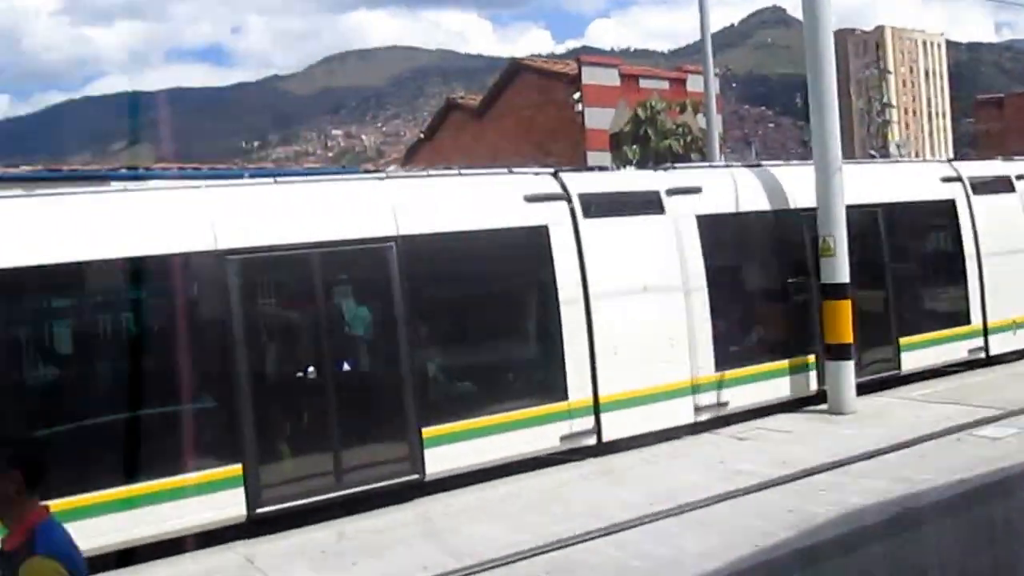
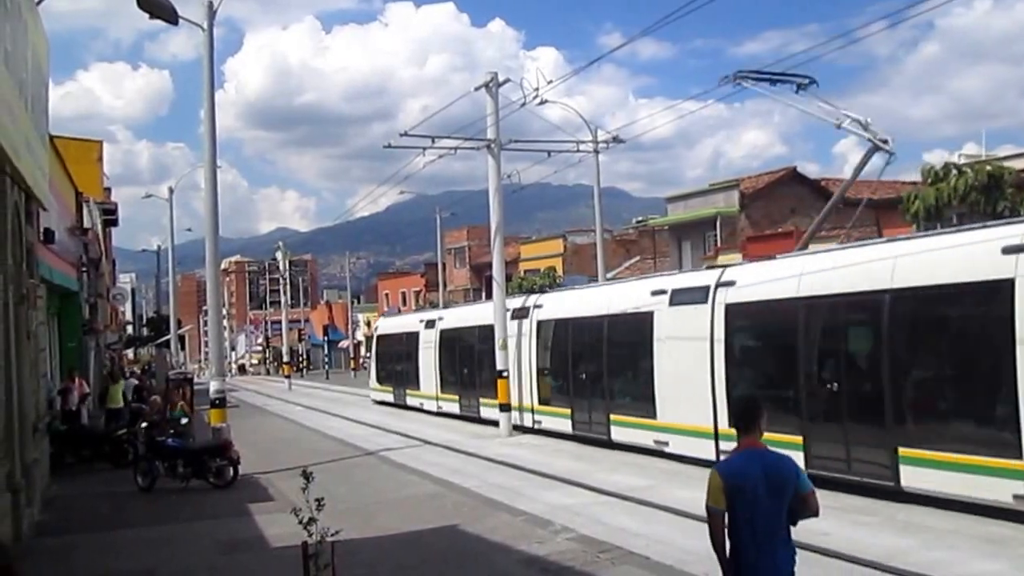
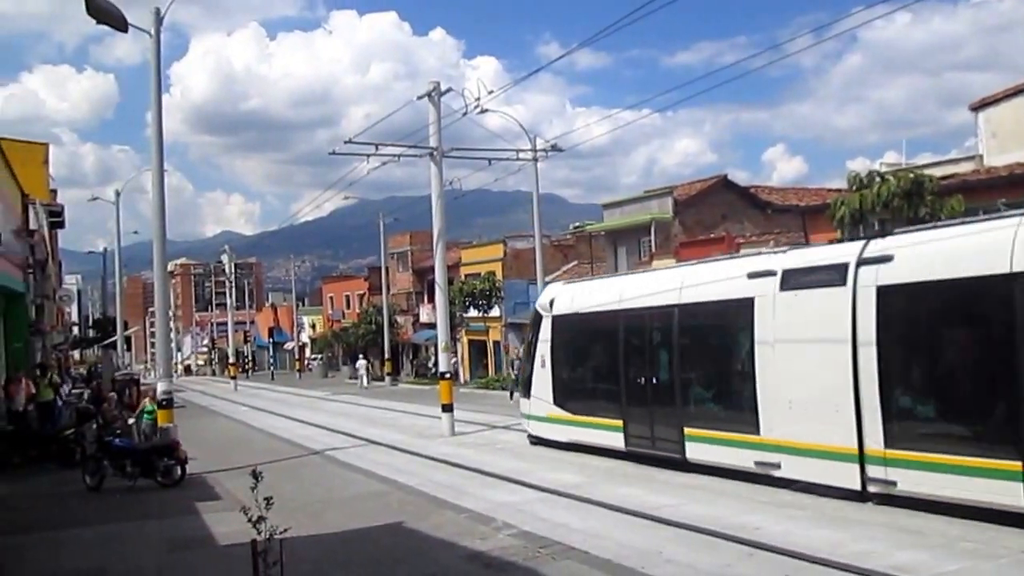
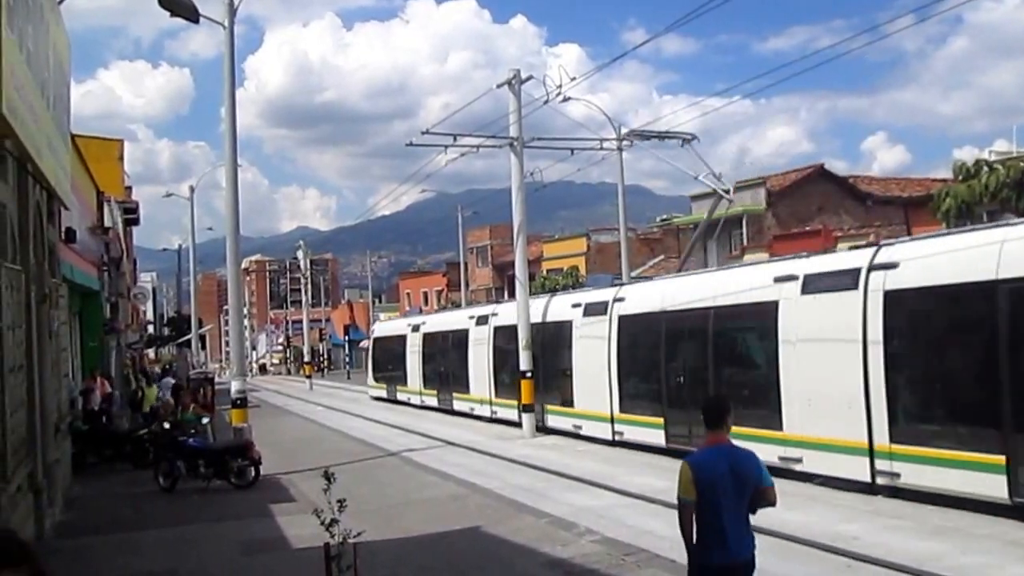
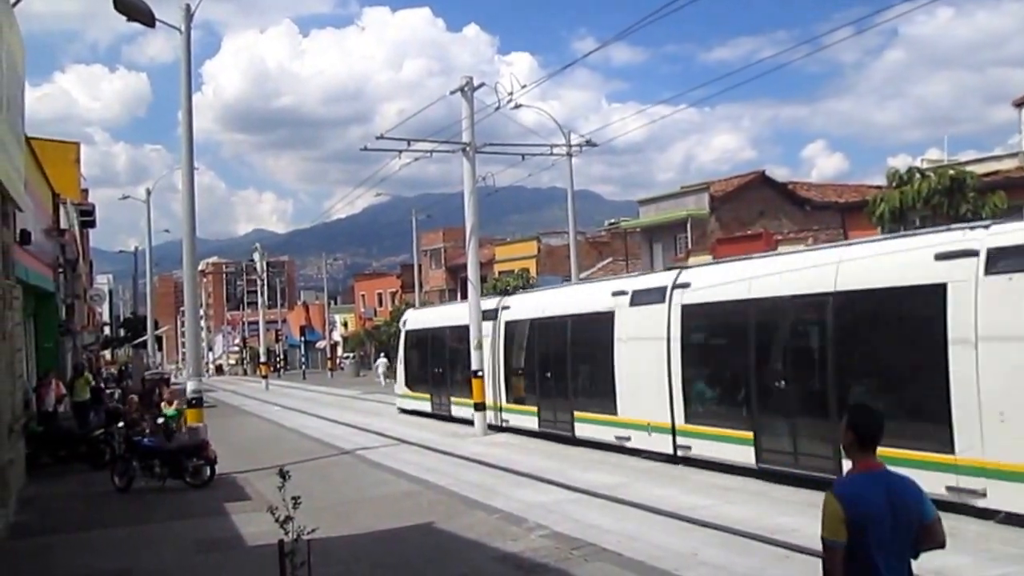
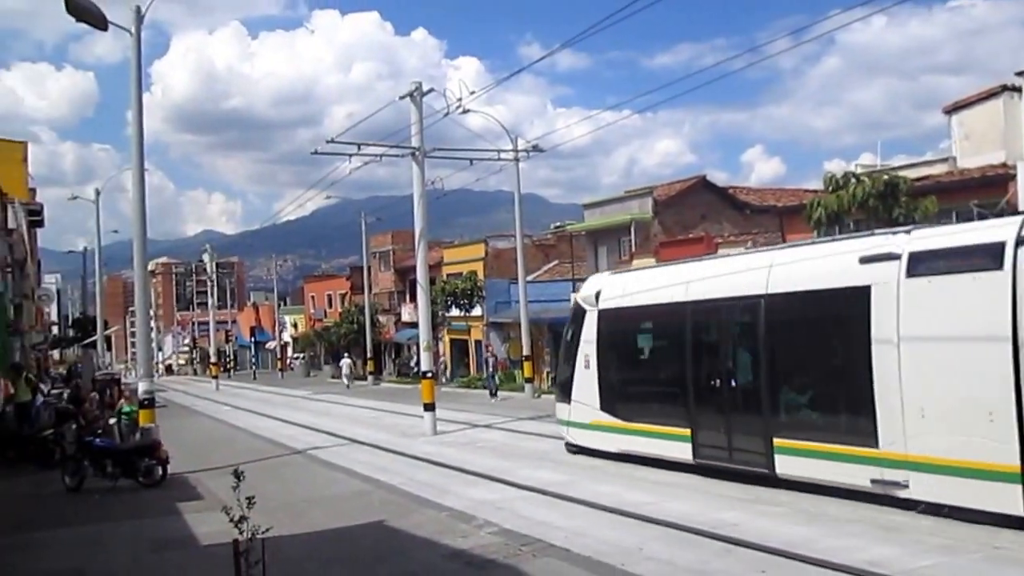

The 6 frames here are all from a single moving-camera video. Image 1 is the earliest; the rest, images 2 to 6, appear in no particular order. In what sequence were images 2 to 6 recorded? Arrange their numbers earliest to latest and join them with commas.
6, 3, 5, 2, 4
